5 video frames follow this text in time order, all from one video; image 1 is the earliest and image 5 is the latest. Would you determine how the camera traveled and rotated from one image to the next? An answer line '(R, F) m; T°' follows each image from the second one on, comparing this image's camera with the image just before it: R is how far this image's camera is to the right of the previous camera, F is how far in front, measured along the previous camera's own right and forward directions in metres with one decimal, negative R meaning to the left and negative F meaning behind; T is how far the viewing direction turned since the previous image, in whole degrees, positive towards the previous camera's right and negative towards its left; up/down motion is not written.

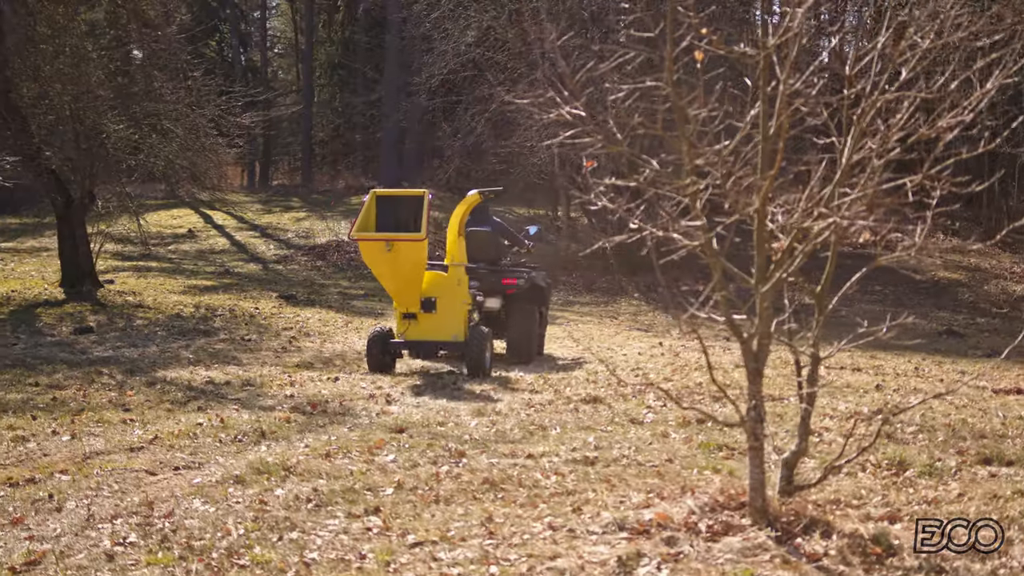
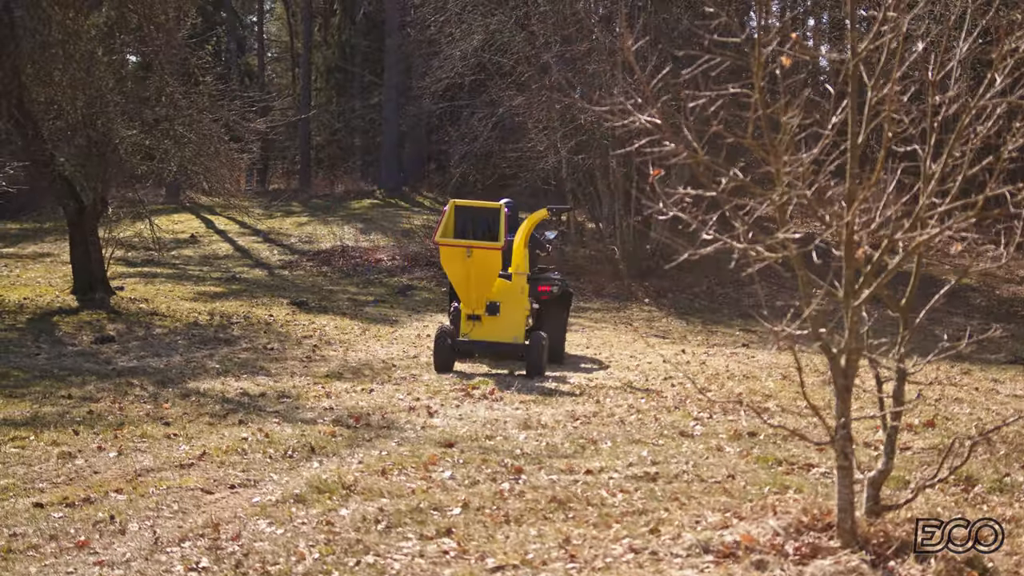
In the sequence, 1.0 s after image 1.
(-0.4, +0.1) m; 0°
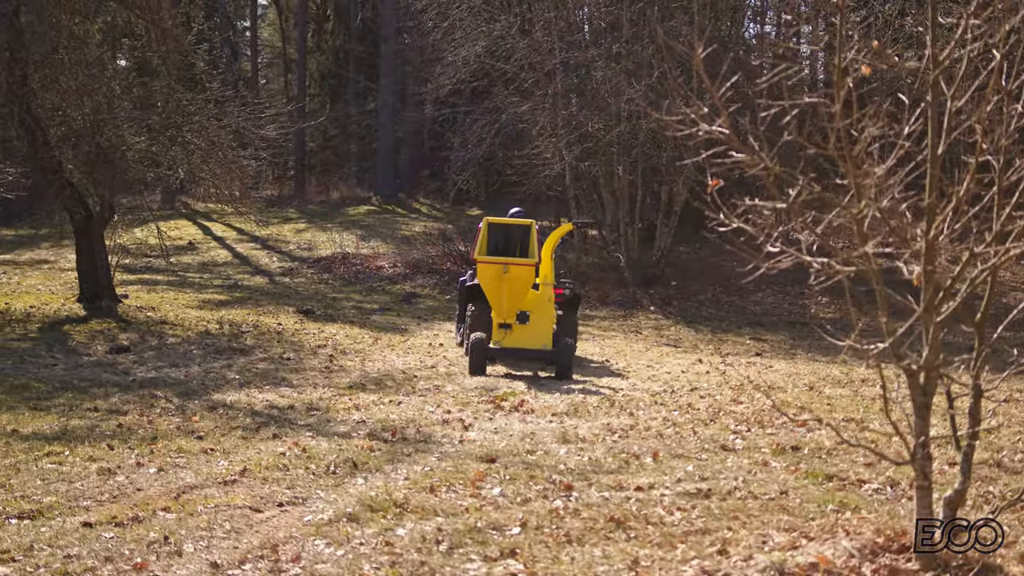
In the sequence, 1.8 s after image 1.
(-0.4, +0.1) m; 0°
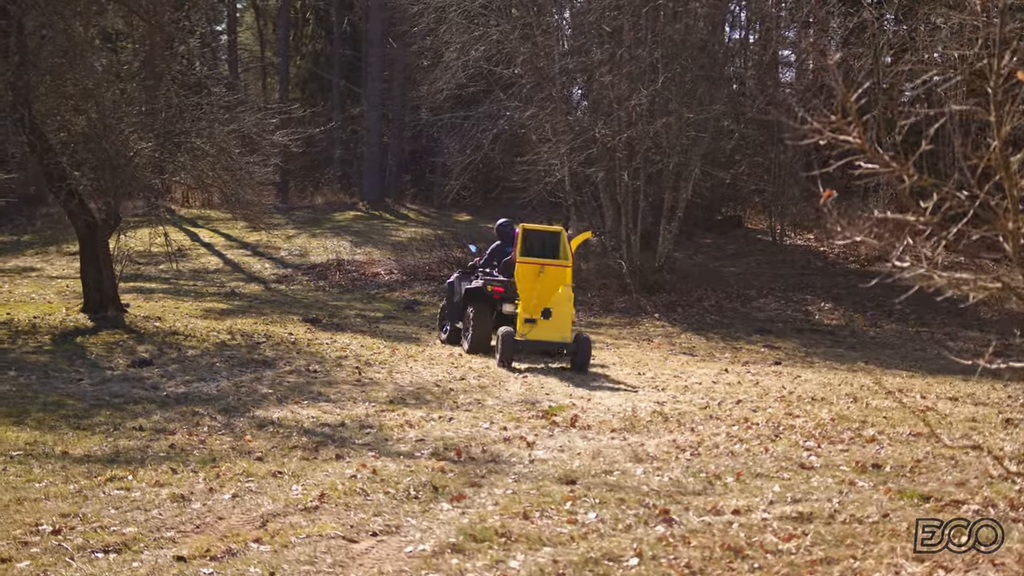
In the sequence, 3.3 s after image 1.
(-0.7, +0.3) m; +1°
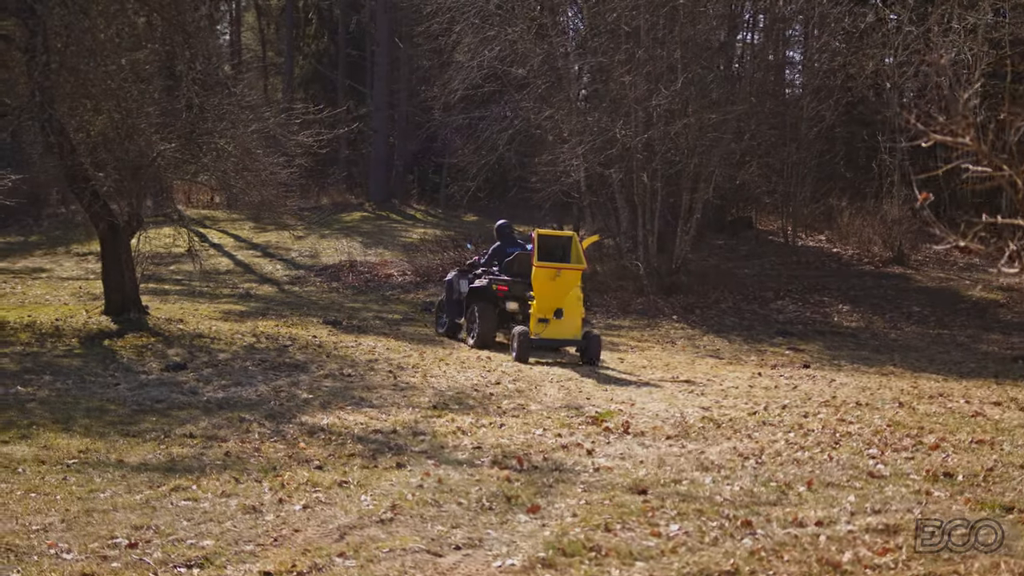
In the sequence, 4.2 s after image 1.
(-0.5, +0.1) m; 0°
